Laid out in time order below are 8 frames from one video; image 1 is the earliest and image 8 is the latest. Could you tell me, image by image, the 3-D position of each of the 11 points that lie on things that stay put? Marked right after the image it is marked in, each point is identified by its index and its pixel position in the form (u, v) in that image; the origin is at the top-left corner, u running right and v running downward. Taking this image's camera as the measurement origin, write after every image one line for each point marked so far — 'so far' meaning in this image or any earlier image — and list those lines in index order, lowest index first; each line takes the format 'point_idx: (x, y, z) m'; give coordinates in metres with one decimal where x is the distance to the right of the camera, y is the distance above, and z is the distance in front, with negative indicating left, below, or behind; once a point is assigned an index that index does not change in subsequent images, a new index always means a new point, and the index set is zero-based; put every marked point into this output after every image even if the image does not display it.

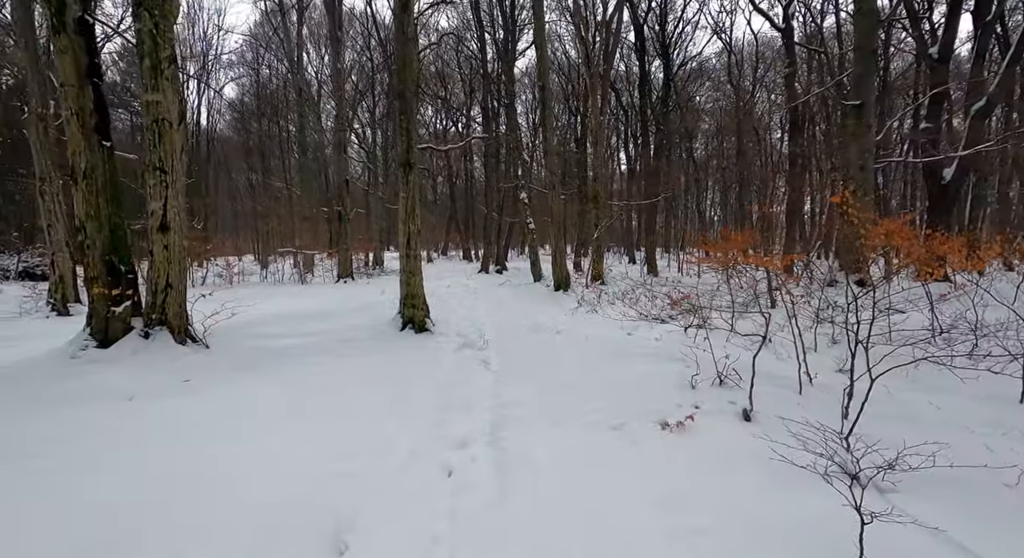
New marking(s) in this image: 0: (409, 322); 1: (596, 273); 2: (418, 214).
0: (-1.3, -0.6, +7.1) m
1: (+2.2, +0.2, +14.9) m
2: (-1.2, +0.8, +7.1) m
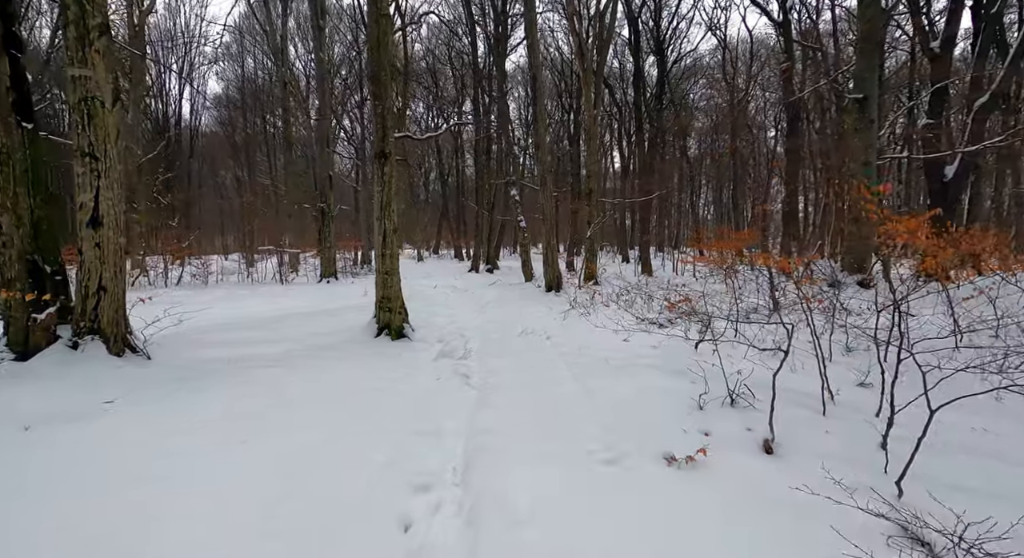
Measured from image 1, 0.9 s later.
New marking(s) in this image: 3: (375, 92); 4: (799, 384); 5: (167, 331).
0: (-1.4, -0.6, +6.5) m
1: (+1.9, +0.2, +14.4) m
2: (-1.3, +0.8, +6.5) m
3: (-1.5, +2.0, +6.2) m
4: (+2.4, -0.9, +4.8) m
5: (-3.3, -0.5, +5.5) m
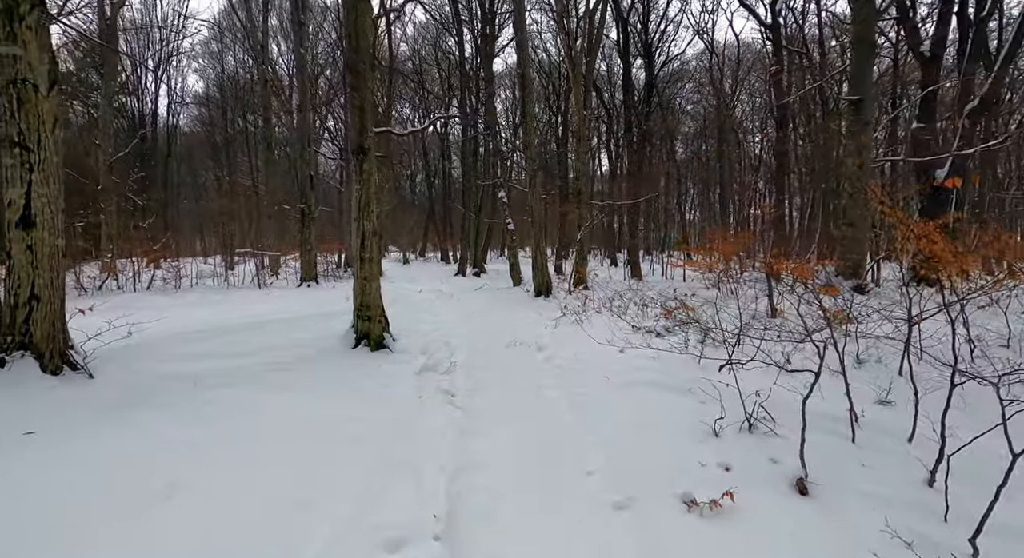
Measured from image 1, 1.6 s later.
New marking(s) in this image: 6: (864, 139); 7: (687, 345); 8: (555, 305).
0: (-1.6, -0.6, +6.1) m
1: (+1.6, 0.0, +14.0) m
2: (-1.5, +0.7, +6.0) m
3: (-1.6, +2.0, +5.7) m
4: (+2.3, -1.0, +4.5) m
5: (-3.4, -0.6, +5.0) m
6: (+6.7, +2.7, +10.9) m
7: (+1.8, -0.7, +5.8) m
8: (+0.8, -0.5, +10.3) m
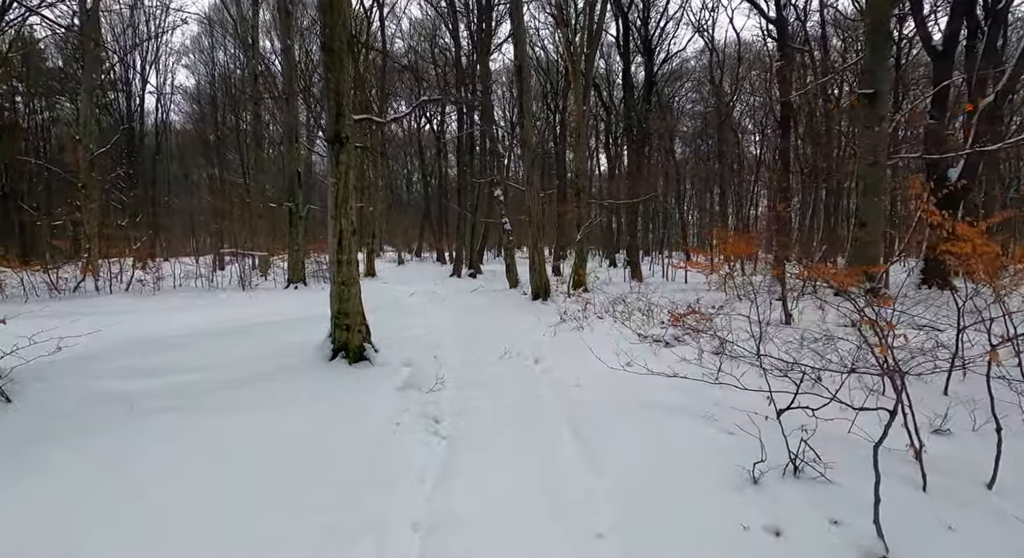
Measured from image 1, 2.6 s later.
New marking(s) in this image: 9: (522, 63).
0: (-1.6, -0.7, +5.5) m
1: (+1.5, 0.0, +13.4) m
2: (-1.5, +0.7, +5.5) m
3: (-1.6, +1.9, +5.1) m
4: (+2.3, -1.0, +3.9) m
5: (-3.5, -0.6, +4.4) m
6: (+6.6, +2.6, +10.3) m
7: (+1.7, -0.7, +5.2) m
8: (+0.7, -0.5, +9.7) m
9: (+0.2, +4.9, +13.0) m
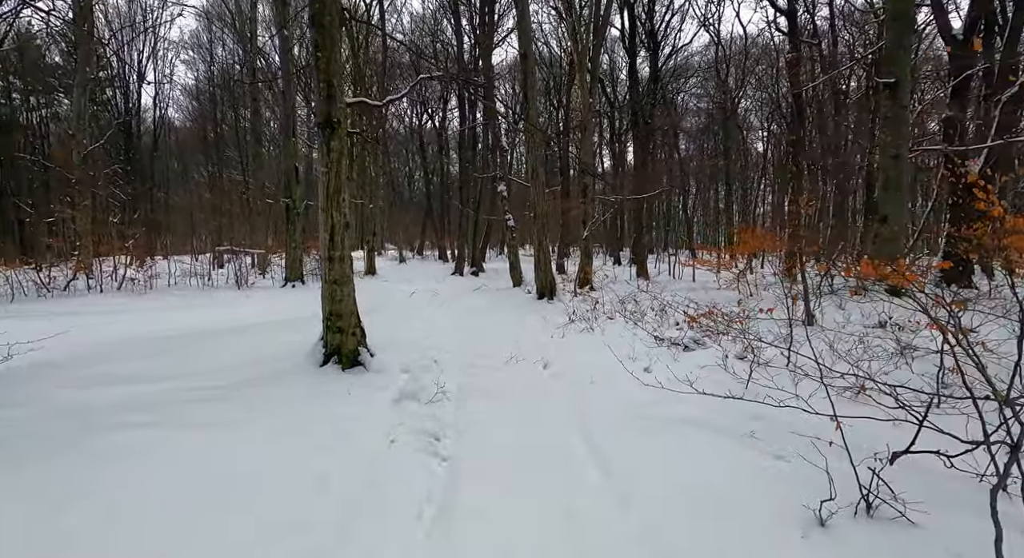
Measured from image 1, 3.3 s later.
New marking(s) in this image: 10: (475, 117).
0: (-1.6, -0.7, +5.0) m
1: (+1.6, 0.0, +13.0) m
2: (-1.4, +0.7, +5.0) m
3: (-1.6, +1.9, +4.7) m
4: (+2.4, -1.0, +3.4) m
5: (-3.4, -0.6, +4.0) m
6: (+6.7, +2.7, +9.8) m
7: (+1.8, -0.7, +4.7) m
8: (+0.8, -0.5, +9.3) m
9: (+0.3, +5.0, +12.5) m
10: (-1.3, +5.4, +19.4) m
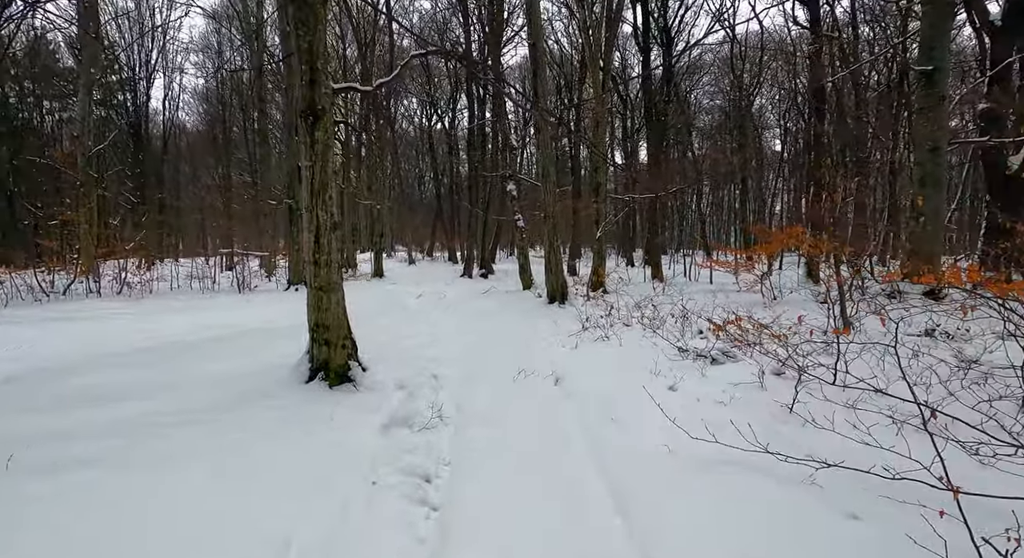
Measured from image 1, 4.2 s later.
0: (-1.5, -0.7, +4.5) m
1: (+1.8, 0.0, +12.4) m
2: (-1.4, +0.7, +4.5) m
3: (-1.5, +1.9, +4.2) m
4: (+2.4, -1.0, +2.9) m
5: (-3.4, -0.7, +3.5) m
6: (+6.8, +2.6, +9.2) m
7: (+1.8, -0.8, +4.2) m
8: (+0.9, -0.5, +8.7) m
9: (+0.5, +4.9, +12.0) m
10: (-0.9, +5.3, +18.8) m
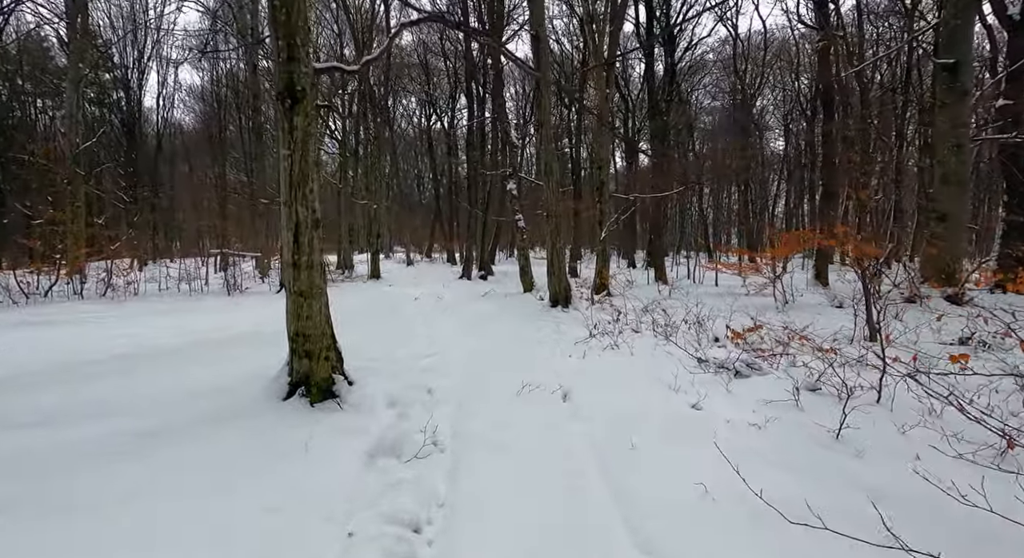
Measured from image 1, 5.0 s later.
0: (-1.5, -0.7, +4.0) m
1: (+1.8, -0.1, +11.9) m
2: (-1.4, +0.6, +4.0) m
3: (-1.5, +1.9, +3.7) m
4: (+2.4, -1.1, +2.4) m
5: (-3.3, -0.7, +3.0) m
6: (+6.9, +2.6, +8.7) m
7: (+1.9, -0.8, +3.7) m
8: (+0.9, -0.6, +8.2) m
9: (+0.5, +4.9, +11.5) m
10: (-0.9, +5.3, +18.4) m
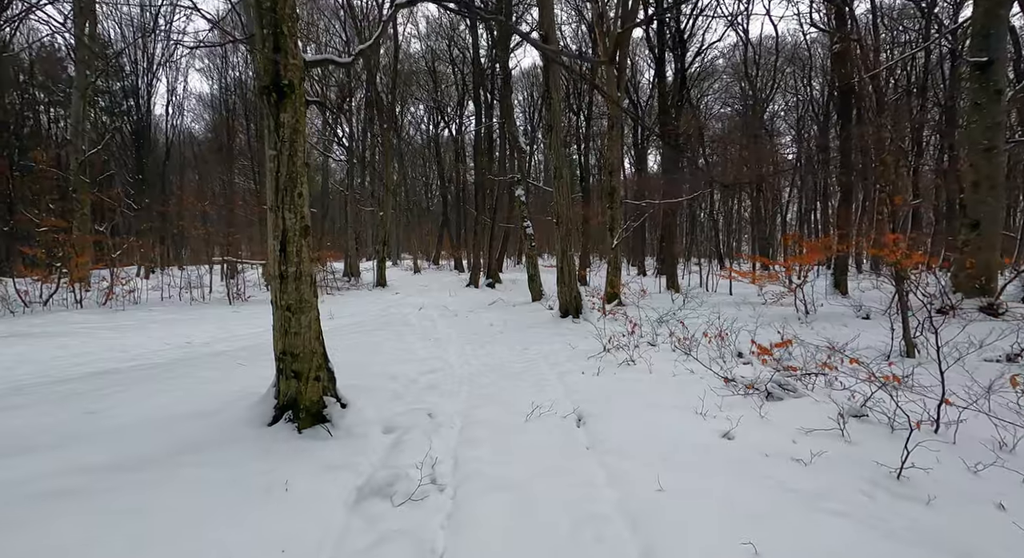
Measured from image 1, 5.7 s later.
0: (-1.4, -0.8, +3.7) m
1: (+2.0, -0.2, +11.5) m
2: (-1.3, +0.6, +3.7) m
3: (-1.4, +1.8, +3.4) m
4: (+2.4, -1.1, +1.9) m
5: (-3.3, -0.7, +2.7) m
6: (+7.0, +2.4, +8.3) m
7: (+1.9, -0.9, +3.3) m
8: (+1.1, -0.7, +7.8) m
9: (+0.7, +4.7, +11.2) m
10: (-0.6, +5.0, +18.1) m
